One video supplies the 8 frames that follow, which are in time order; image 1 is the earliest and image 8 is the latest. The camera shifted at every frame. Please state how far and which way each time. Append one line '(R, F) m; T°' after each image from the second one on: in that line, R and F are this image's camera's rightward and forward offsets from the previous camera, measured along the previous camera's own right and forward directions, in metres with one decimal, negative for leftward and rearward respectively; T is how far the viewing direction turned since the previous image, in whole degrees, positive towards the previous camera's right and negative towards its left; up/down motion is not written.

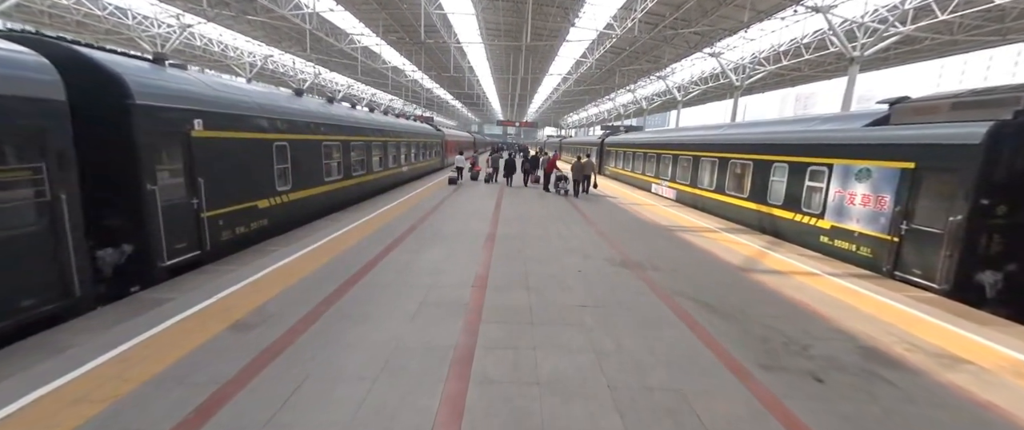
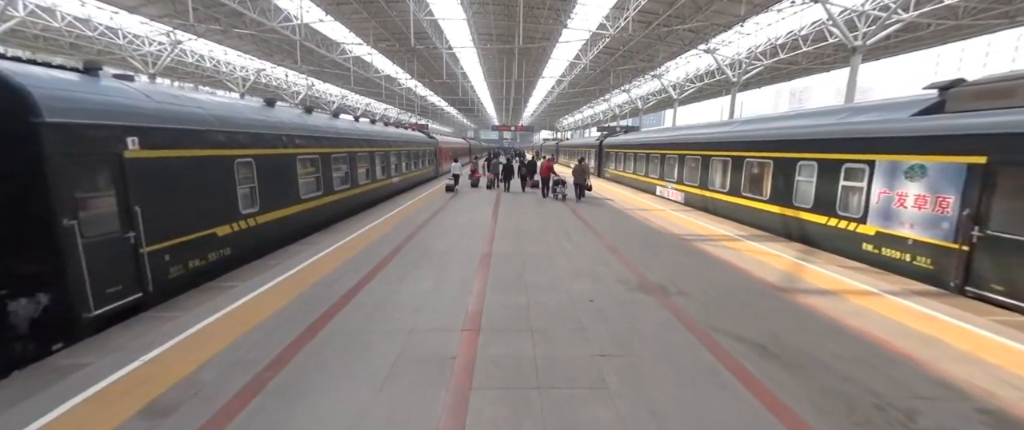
(0.0, +0.9) m; 0°
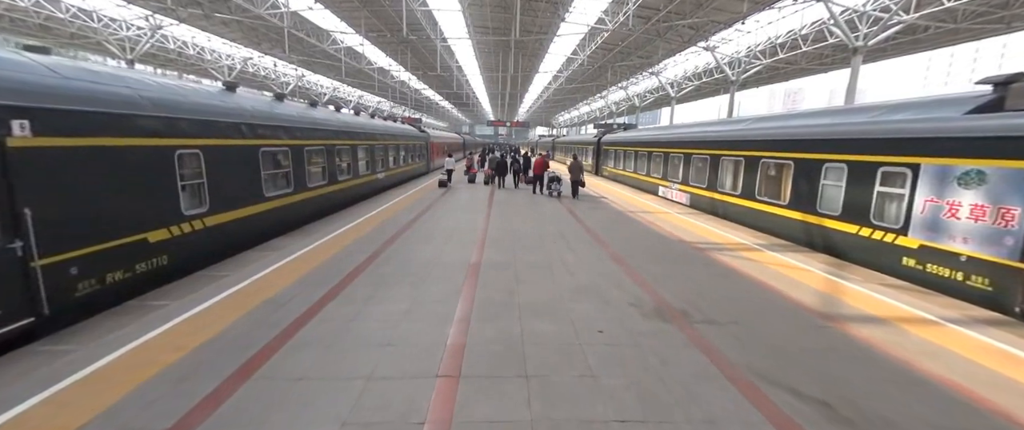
(0.0, +0.8) m; +1°
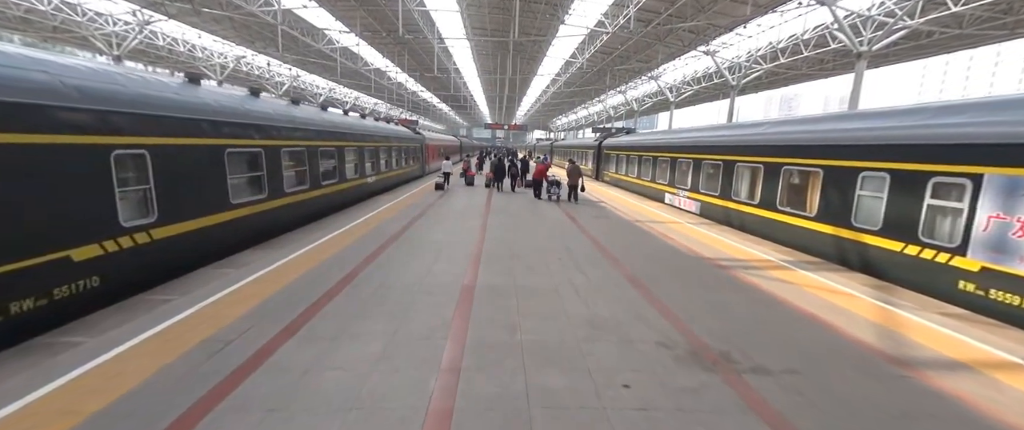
(0.0, +0.8) m; +1°
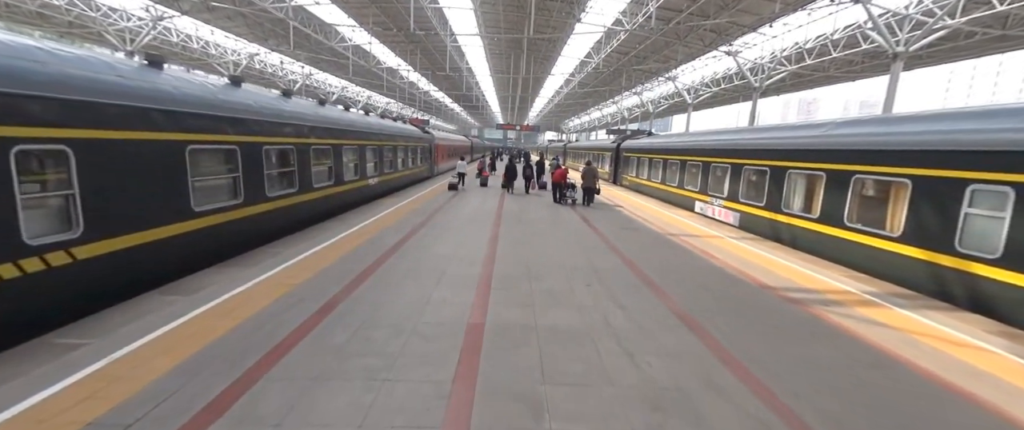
(-0.1, +1.1) m; -1°
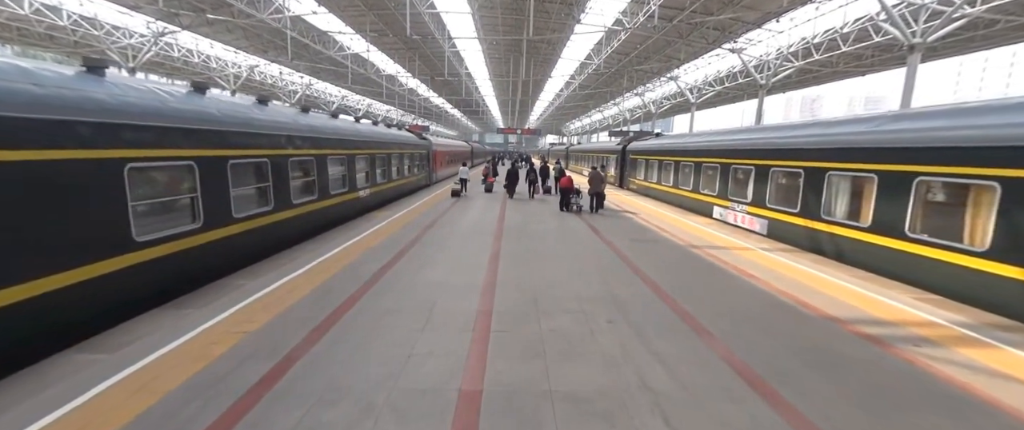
(0.0, +0.9) m; 0°
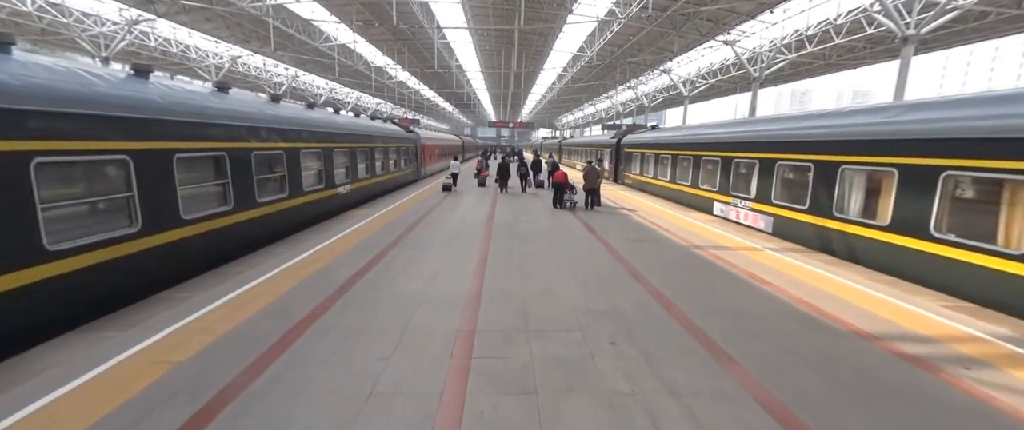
(+0.1, +0.6) m; +1°
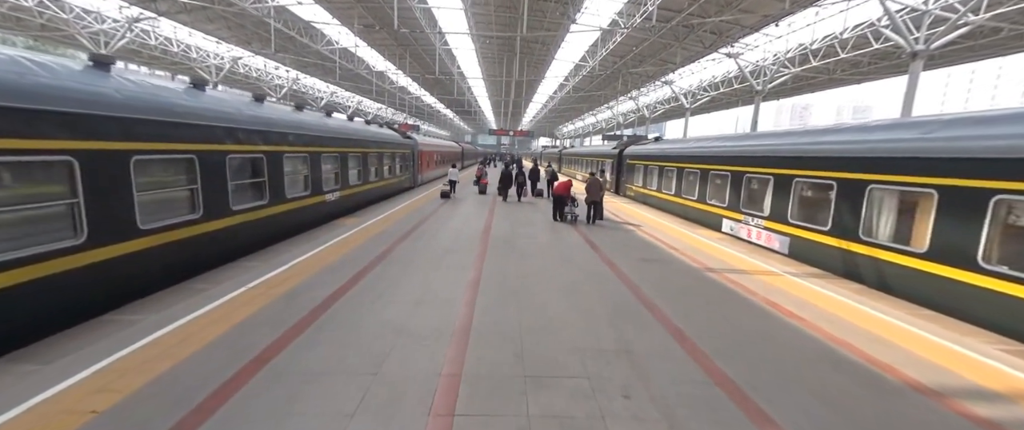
(0.0, +0.6) m; 0°
